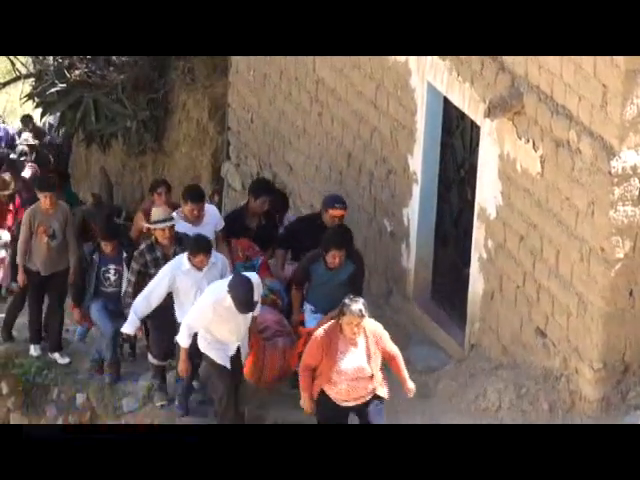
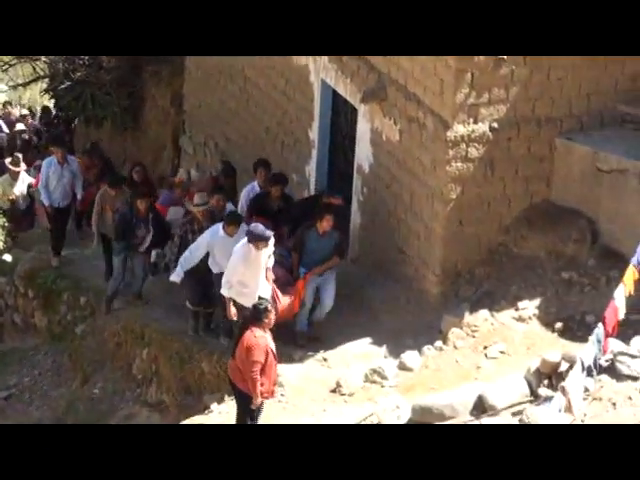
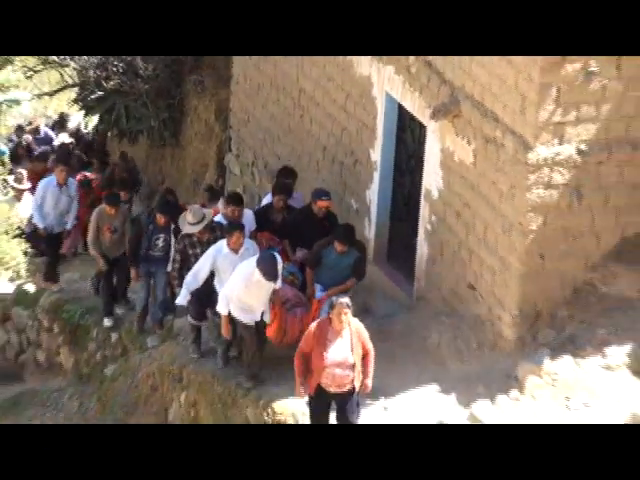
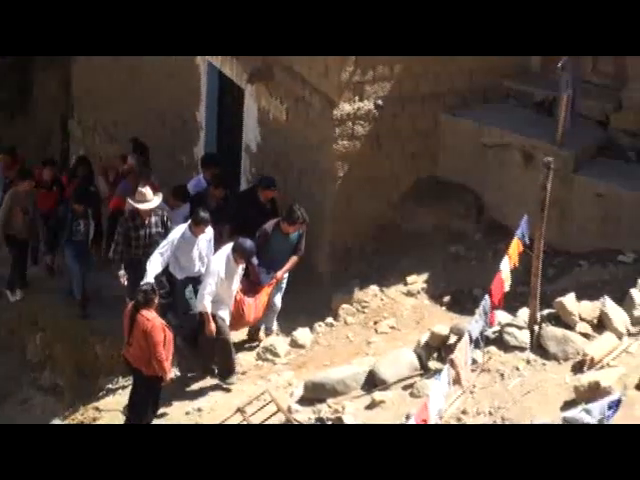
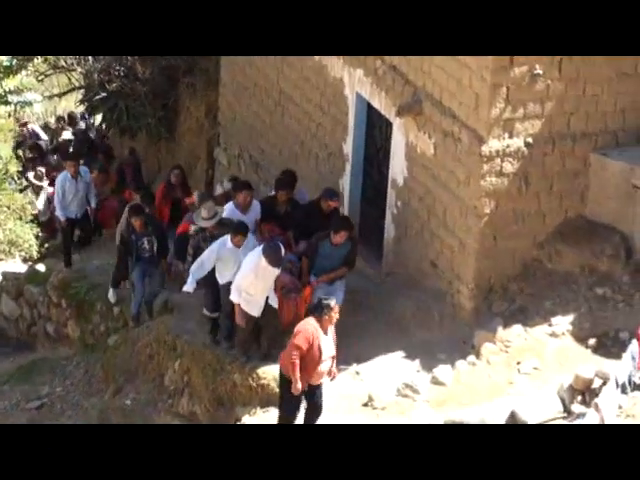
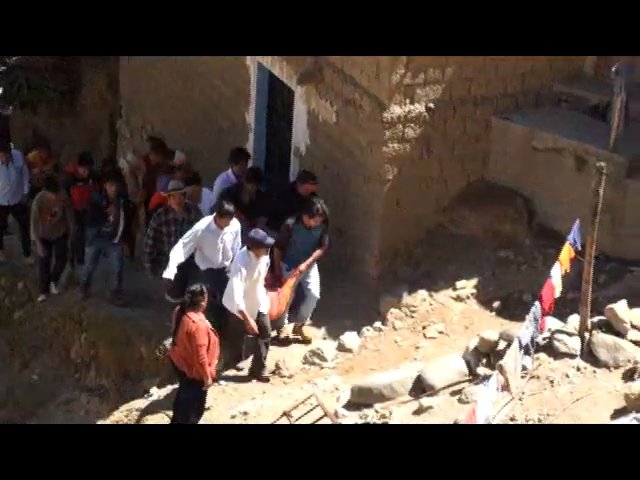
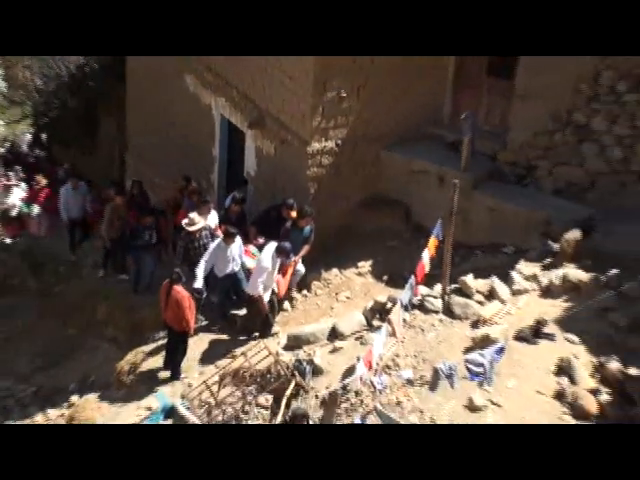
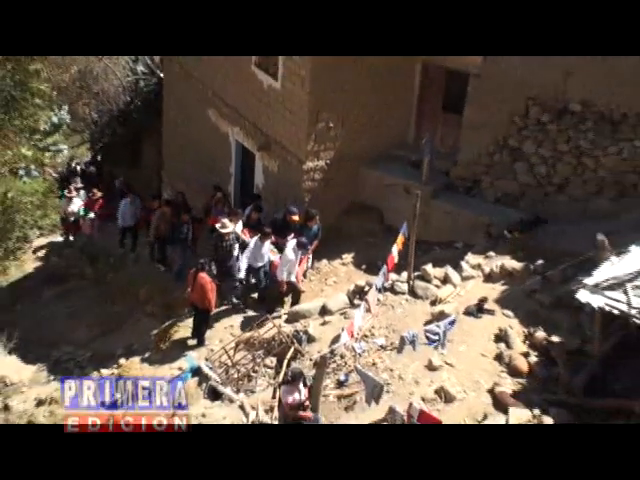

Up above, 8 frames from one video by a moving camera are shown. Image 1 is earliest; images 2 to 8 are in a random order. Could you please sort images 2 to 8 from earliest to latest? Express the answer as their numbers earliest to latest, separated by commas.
3, 5, 2, 6, 4, 7, 8
